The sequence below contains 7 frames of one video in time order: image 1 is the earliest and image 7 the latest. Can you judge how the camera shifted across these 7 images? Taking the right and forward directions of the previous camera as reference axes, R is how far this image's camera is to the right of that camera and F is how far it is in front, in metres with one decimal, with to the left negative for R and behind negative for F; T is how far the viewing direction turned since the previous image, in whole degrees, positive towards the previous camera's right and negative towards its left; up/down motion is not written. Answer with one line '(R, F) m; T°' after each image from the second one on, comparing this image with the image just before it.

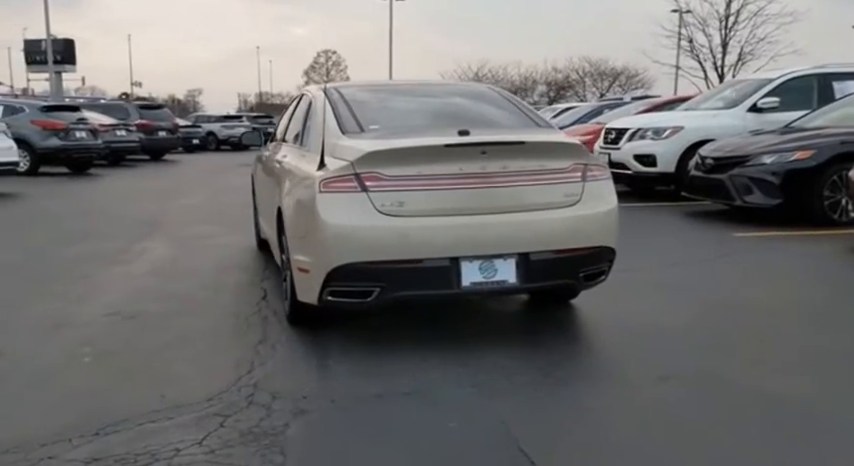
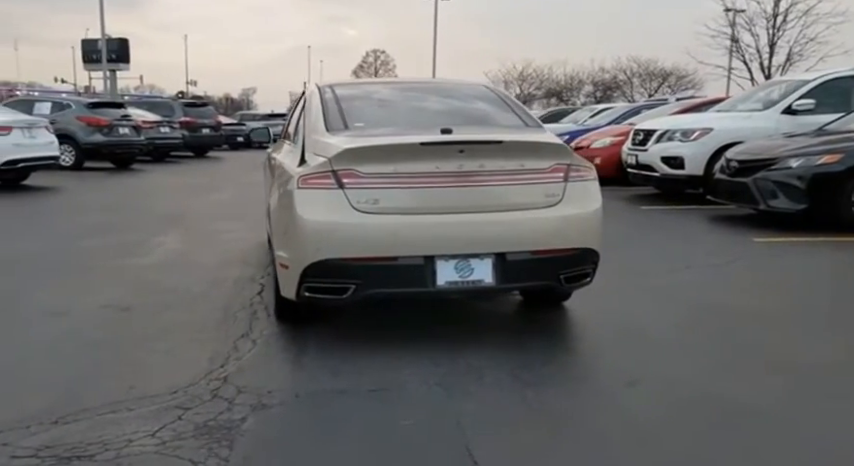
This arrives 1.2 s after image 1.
(+0.3, 0.0) m; -3°
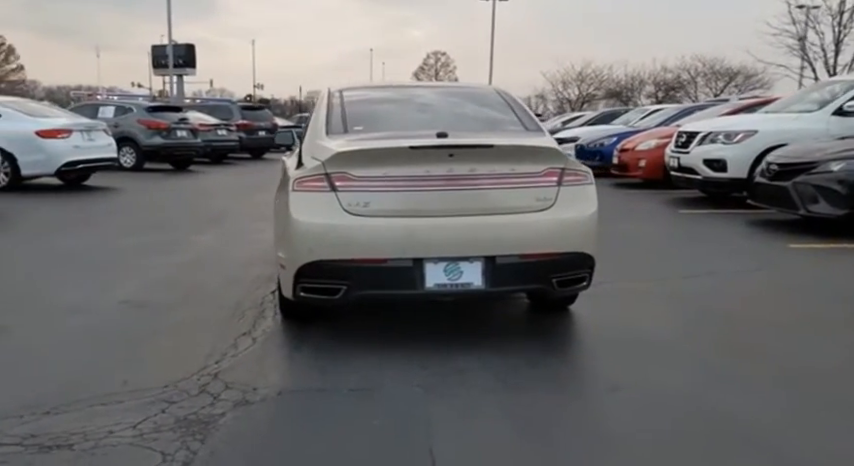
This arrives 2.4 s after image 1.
(+0.3, 0.0) m; -4°
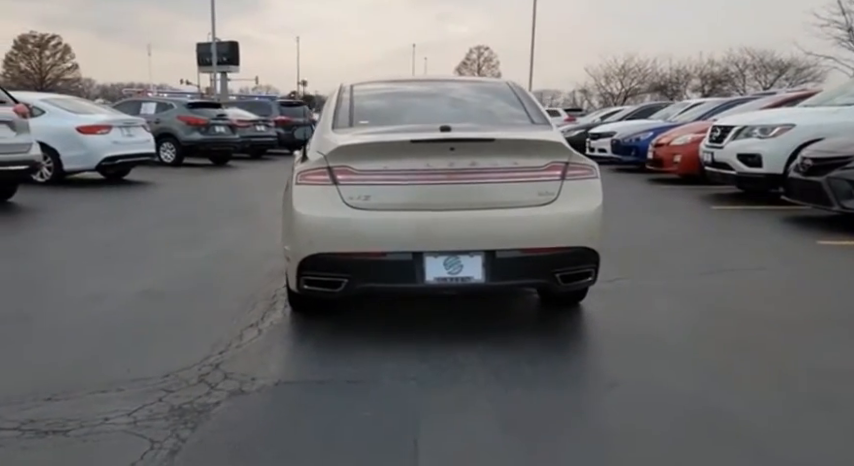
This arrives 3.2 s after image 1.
(+0.2, 0.0) m; -3°
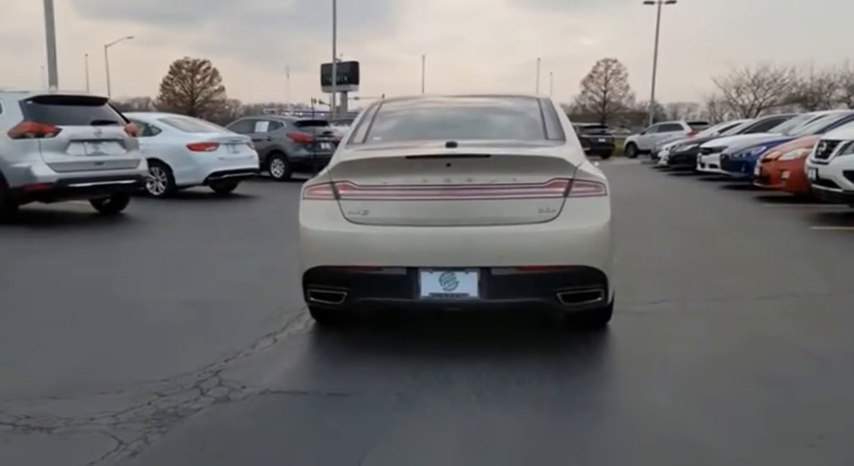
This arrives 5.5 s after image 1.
(+0.6, +0.1) m; -9°
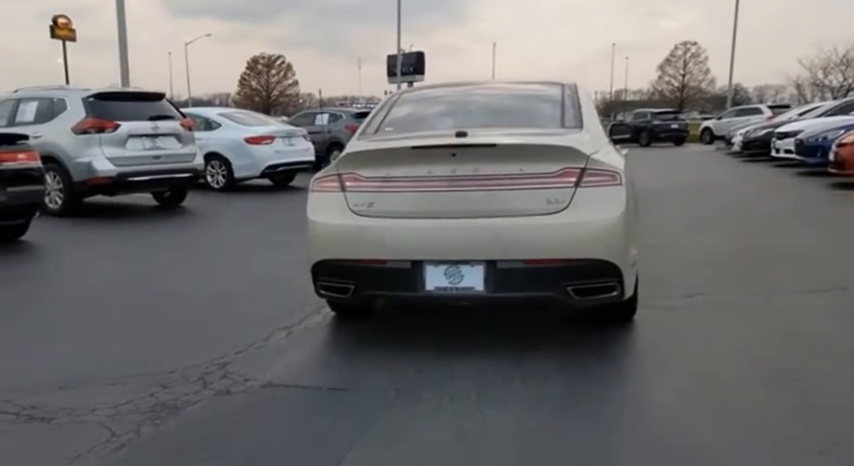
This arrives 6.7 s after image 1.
(+0.3, +0.1) m; -5°
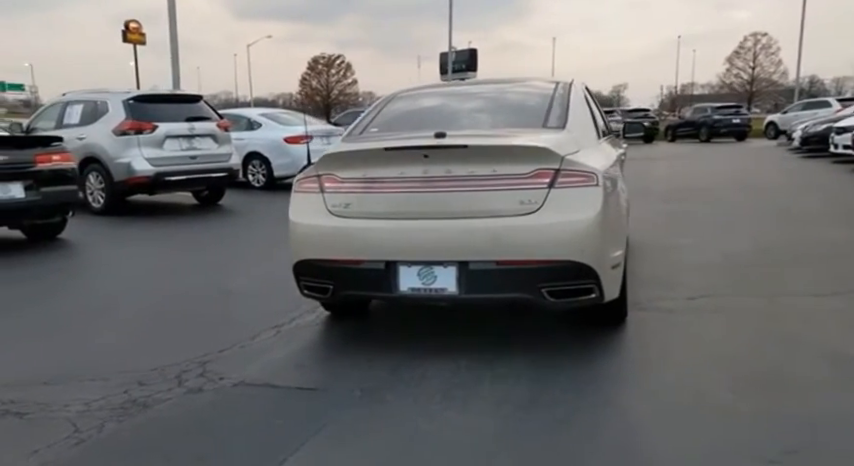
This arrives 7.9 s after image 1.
(+0.4, 0.0) m; -4°
